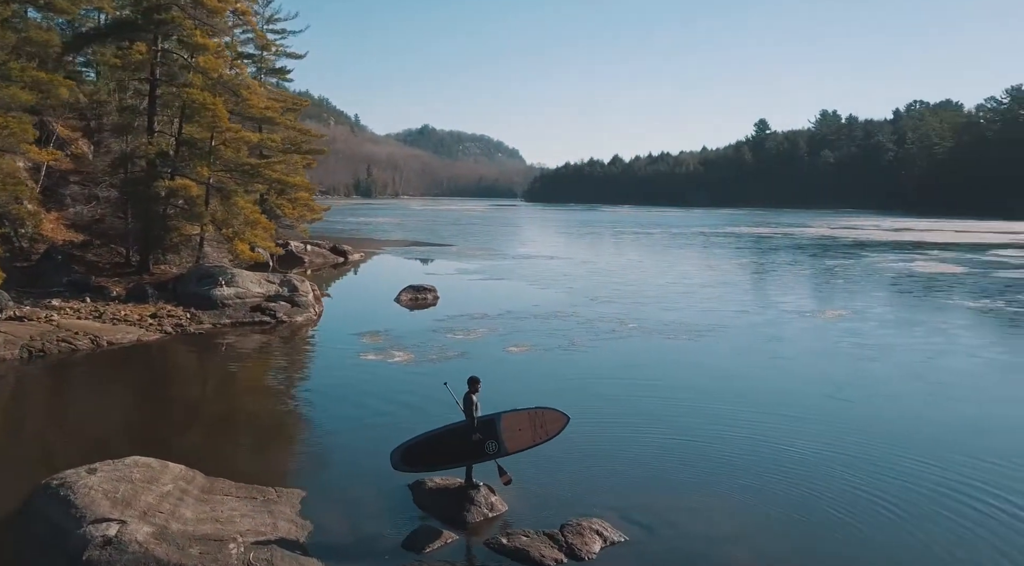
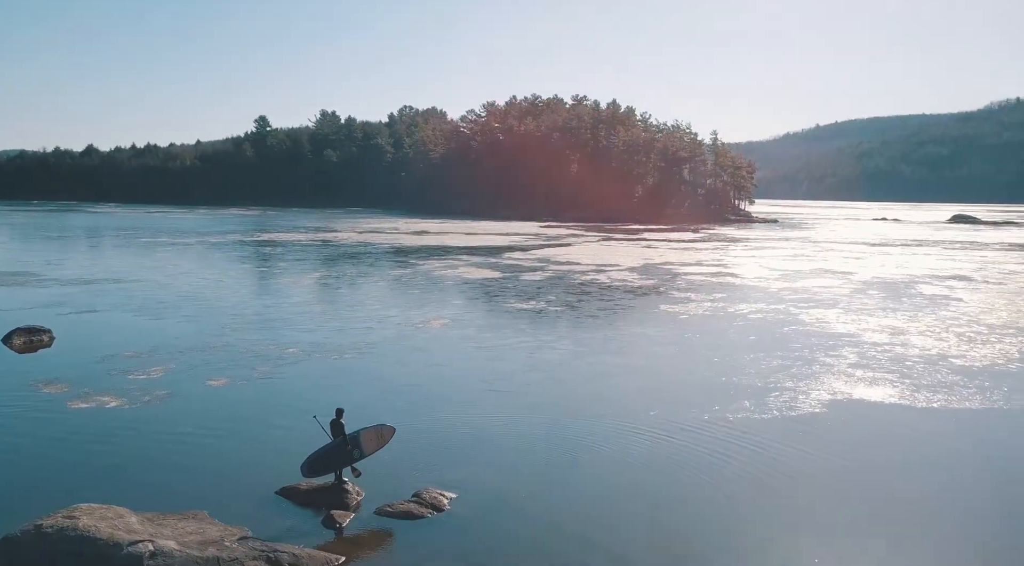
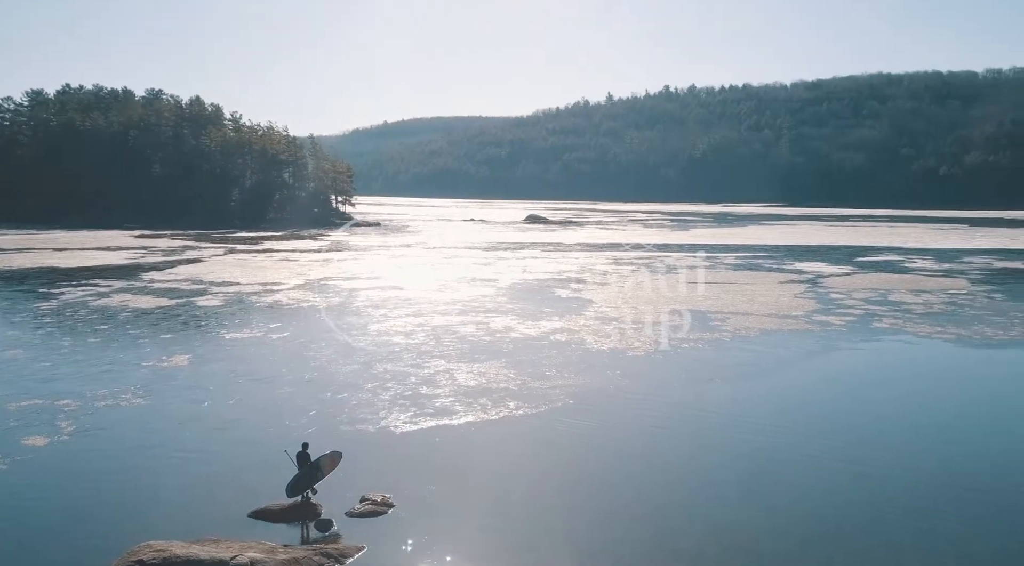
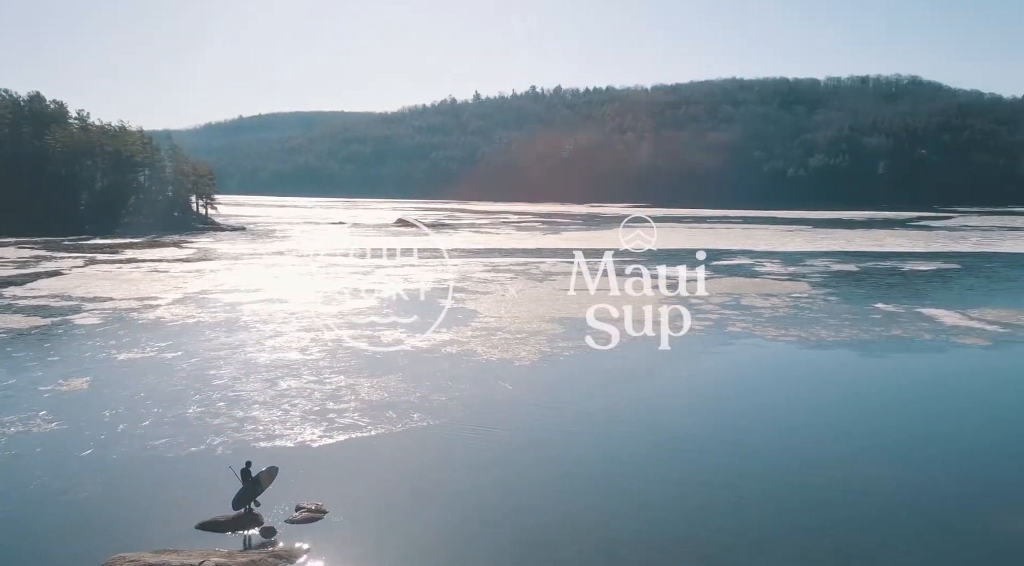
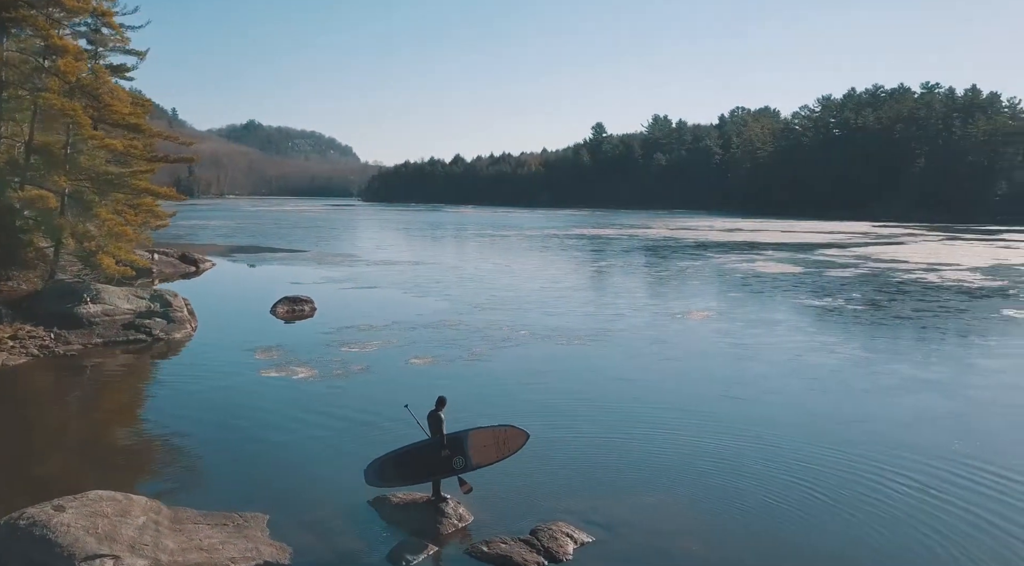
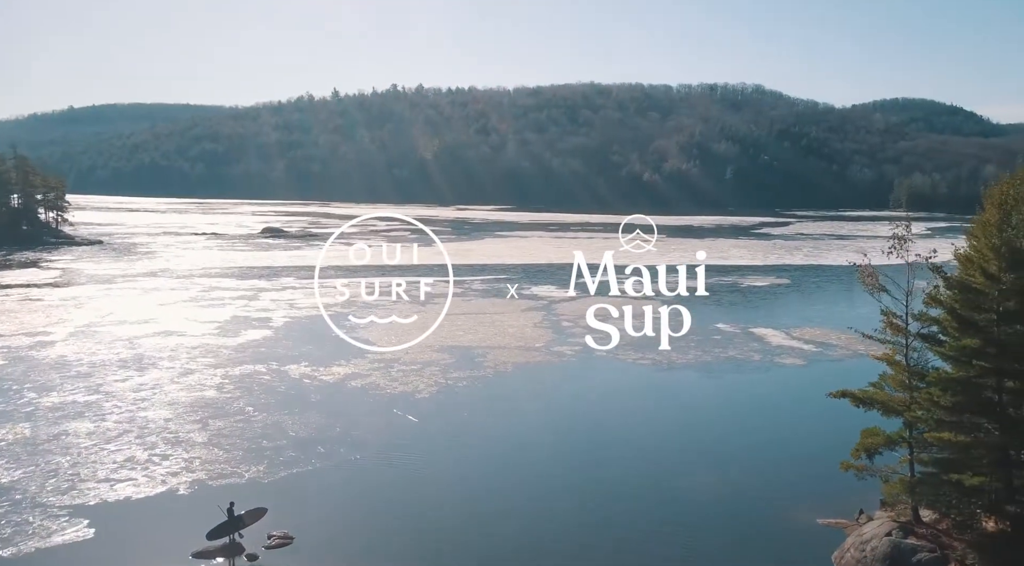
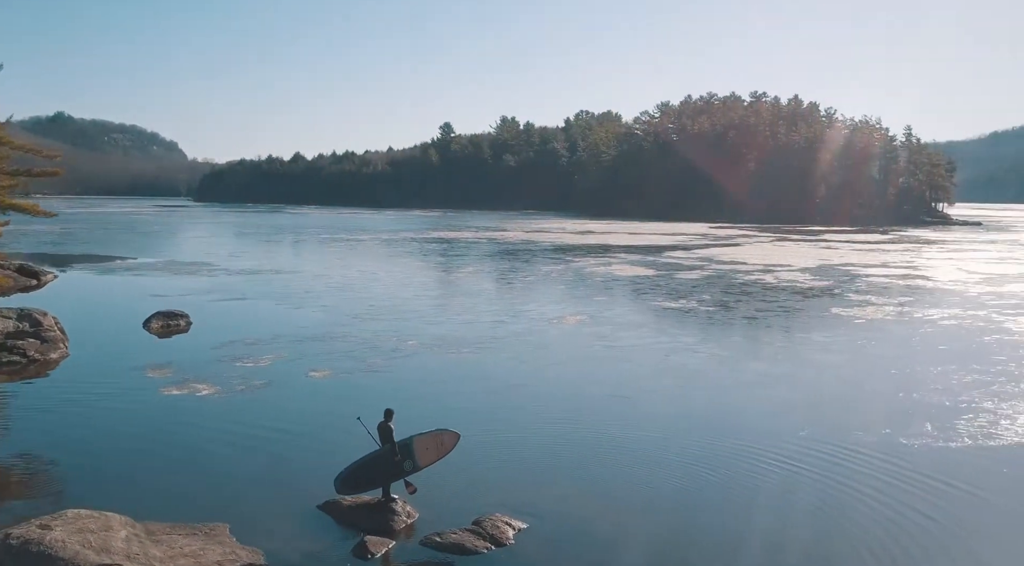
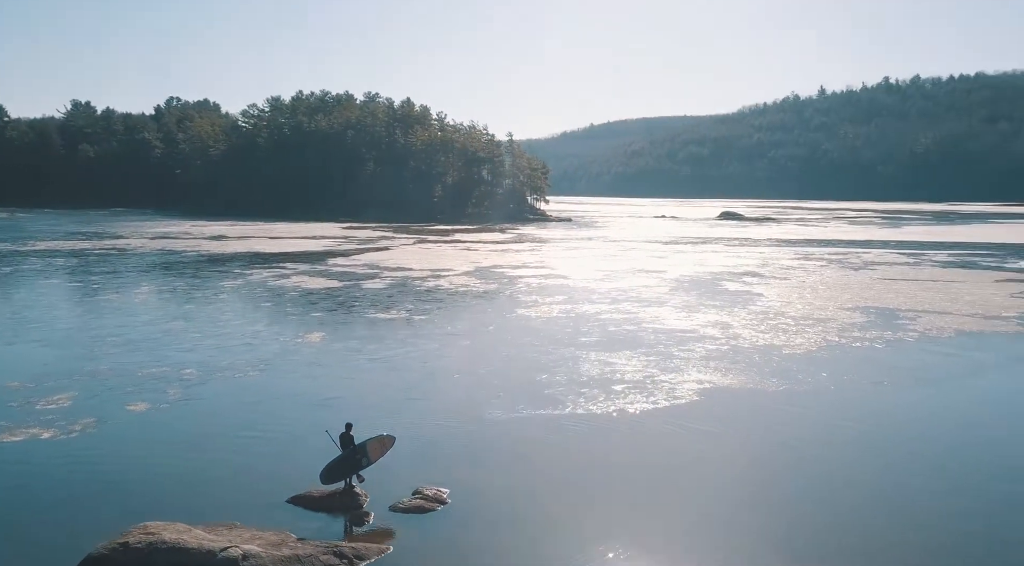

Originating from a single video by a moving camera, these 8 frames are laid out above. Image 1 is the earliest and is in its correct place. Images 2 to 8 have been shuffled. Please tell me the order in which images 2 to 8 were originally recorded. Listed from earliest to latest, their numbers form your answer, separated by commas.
5, 7, 2, 8, 3, 4, 6
